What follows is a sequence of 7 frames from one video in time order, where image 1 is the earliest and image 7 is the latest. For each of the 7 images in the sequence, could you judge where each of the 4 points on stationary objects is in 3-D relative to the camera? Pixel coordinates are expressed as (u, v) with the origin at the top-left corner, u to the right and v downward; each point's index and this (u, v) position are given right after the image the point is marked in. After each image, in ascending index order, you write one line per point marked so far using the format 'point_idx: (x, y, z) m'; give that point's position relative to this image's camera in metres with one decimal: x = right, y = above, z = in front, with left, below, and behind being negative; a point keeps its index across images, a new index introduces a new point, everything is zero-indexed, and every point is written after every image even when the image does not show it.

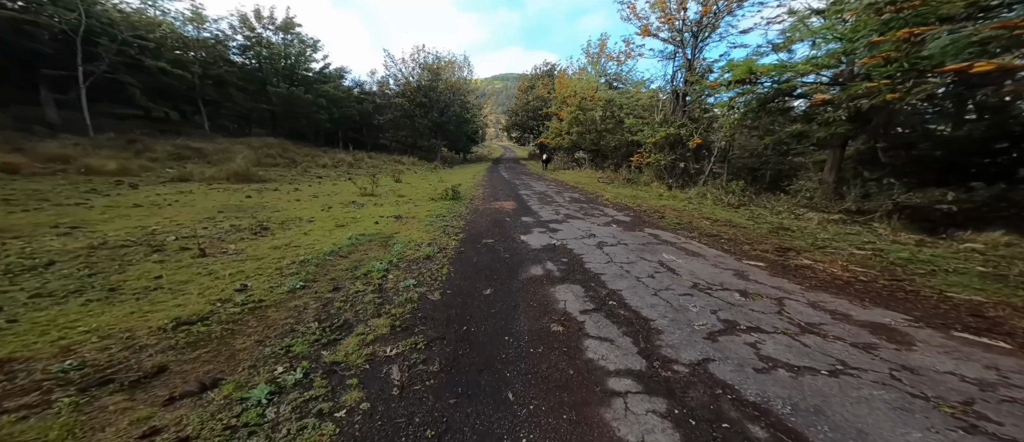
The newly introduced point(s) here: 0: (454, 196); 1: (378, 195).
0: (-2.0, +0.8, +11.4) m
1: (-4.2, +0.7, +10.8) m
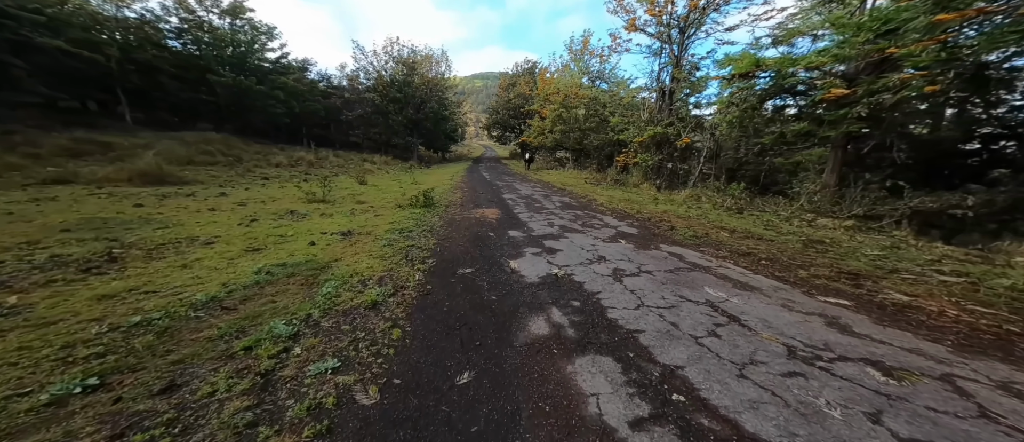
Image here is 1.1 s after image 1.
0: (-2.5, +0.5, +9.5) m
1: (-4.7, +0.4, +8.8) m
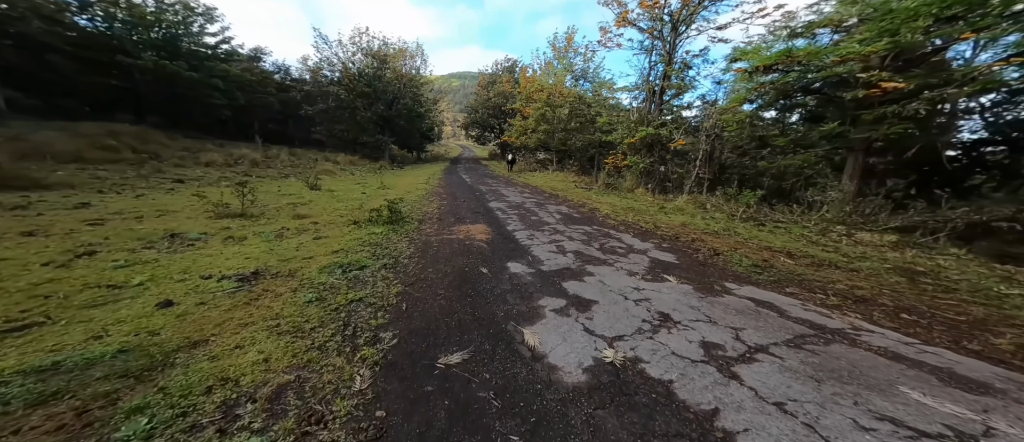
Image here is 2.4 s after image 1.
0: (-2.6, +0.1, +7.2) m
1: (-4.8, 0.0, +6.3) m
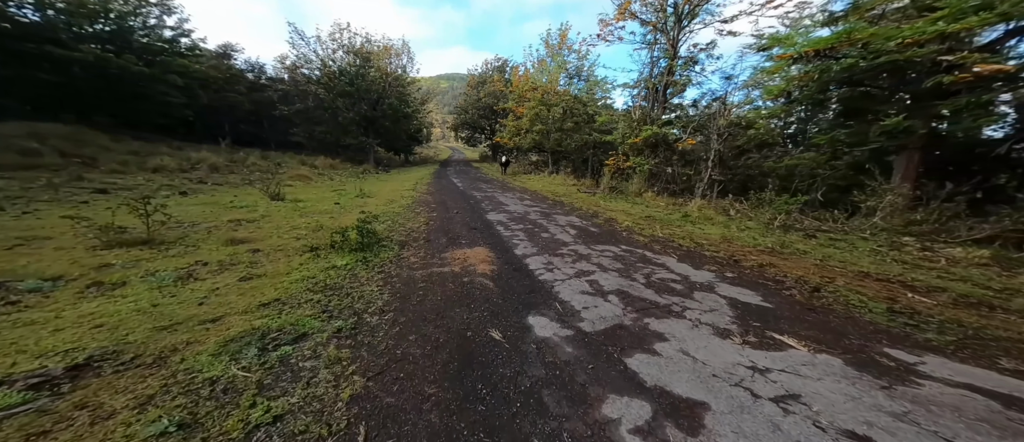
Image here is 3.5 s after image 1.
0: (-2.4, -0.2, +5.5) m
1: (-4.6, -0.4, +4.5) m
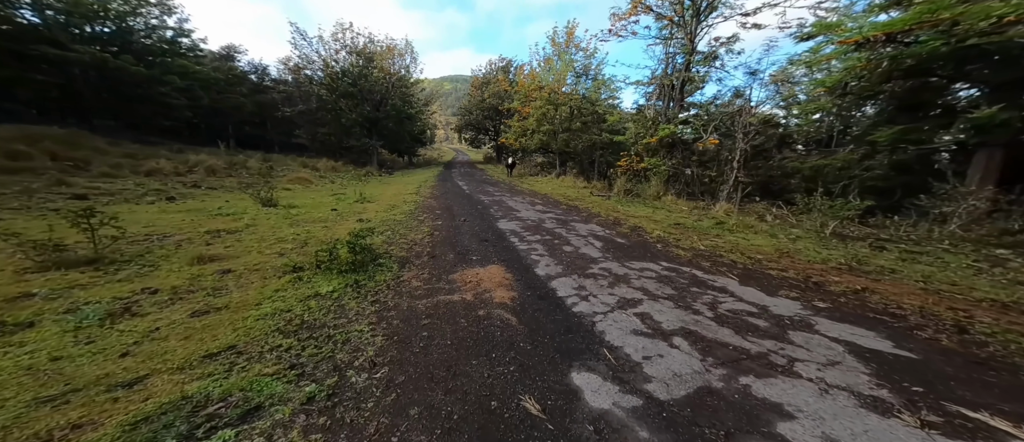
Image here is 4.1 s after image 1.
0: (-2.1, -0.4, +4.6) m
1: (-4.3, -0.5, +3.6) m
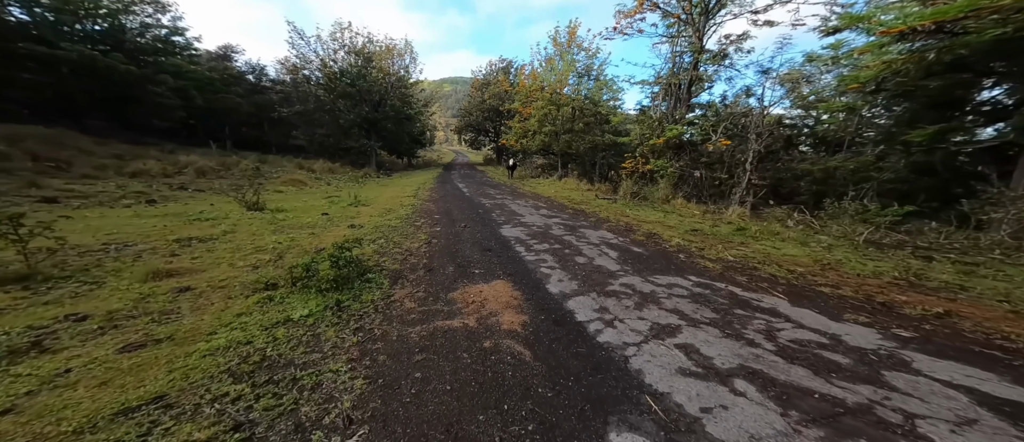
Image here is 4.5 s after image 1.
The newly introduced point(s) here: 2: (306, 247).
0: (-2.0, -0.5, +4.0) m
1: (-4.2, -0.6, +3.0) m
2: (-3.2, -0.4, +5.4) m
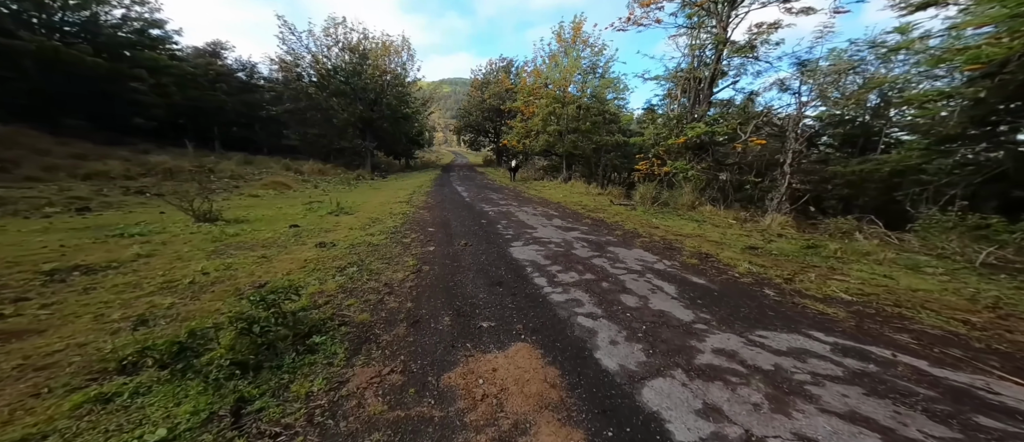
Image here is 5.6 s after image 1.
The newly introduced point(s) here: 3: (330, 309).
0: (-1.8, -0.8, +2.4) m
1: (-3.9, -0.9, +1.4) m
2: (-3.0, -0.7, +3.8) m
3: (-1.7, -0.8, +3.3) m
